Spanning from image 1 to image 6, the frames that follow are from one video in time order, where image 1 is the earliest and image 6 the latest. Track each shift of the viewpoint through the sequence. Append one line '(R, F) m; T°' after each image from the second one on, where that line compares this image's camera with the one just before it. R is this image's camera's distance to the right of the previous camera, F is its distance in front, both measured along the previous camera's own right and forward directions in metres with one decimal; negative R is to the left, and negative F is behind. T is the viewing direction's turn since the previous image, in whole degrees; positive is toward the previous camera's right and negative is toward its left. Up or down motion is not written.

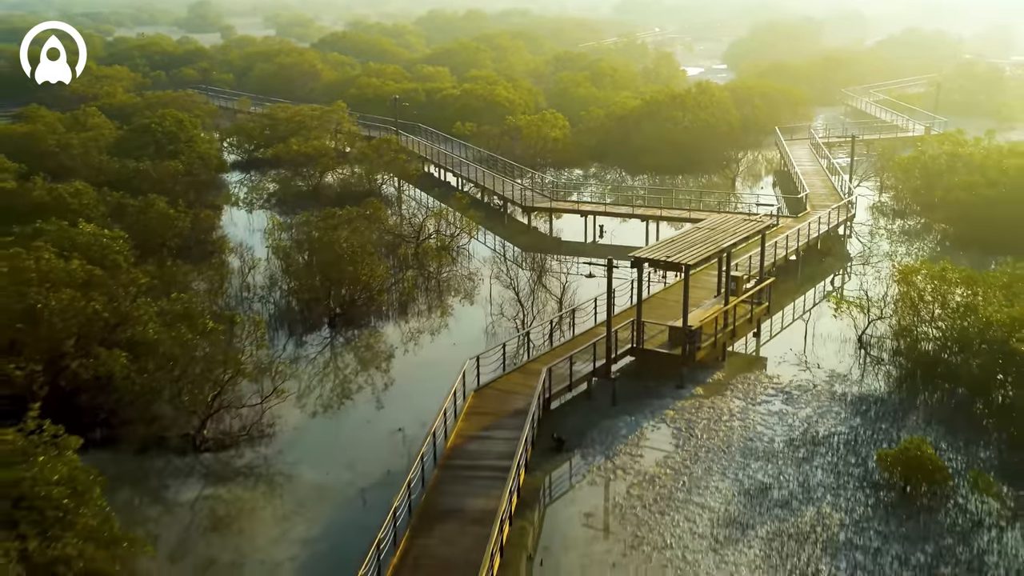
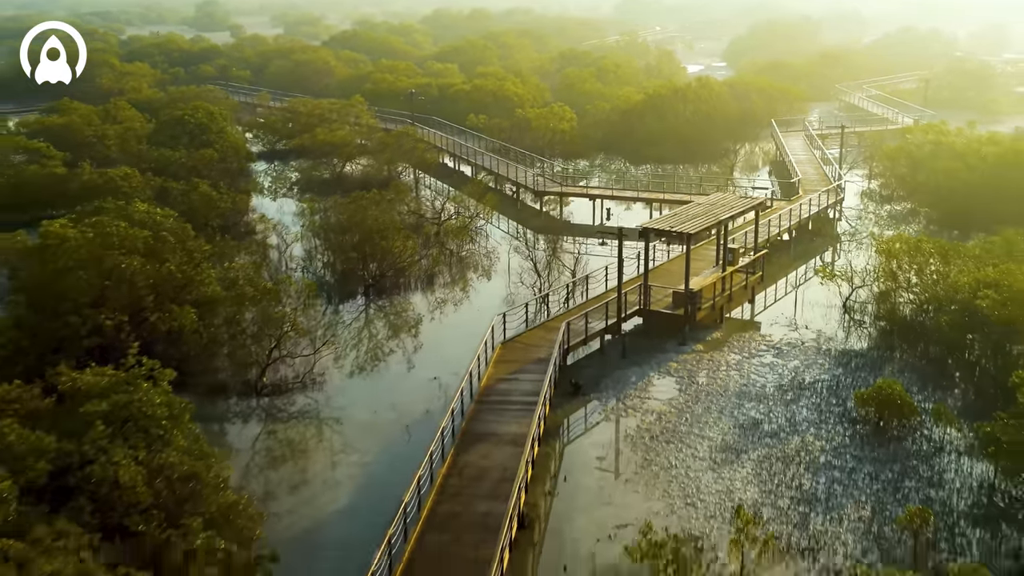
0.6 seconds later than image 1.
(-0.4, -1.6) m; 0°
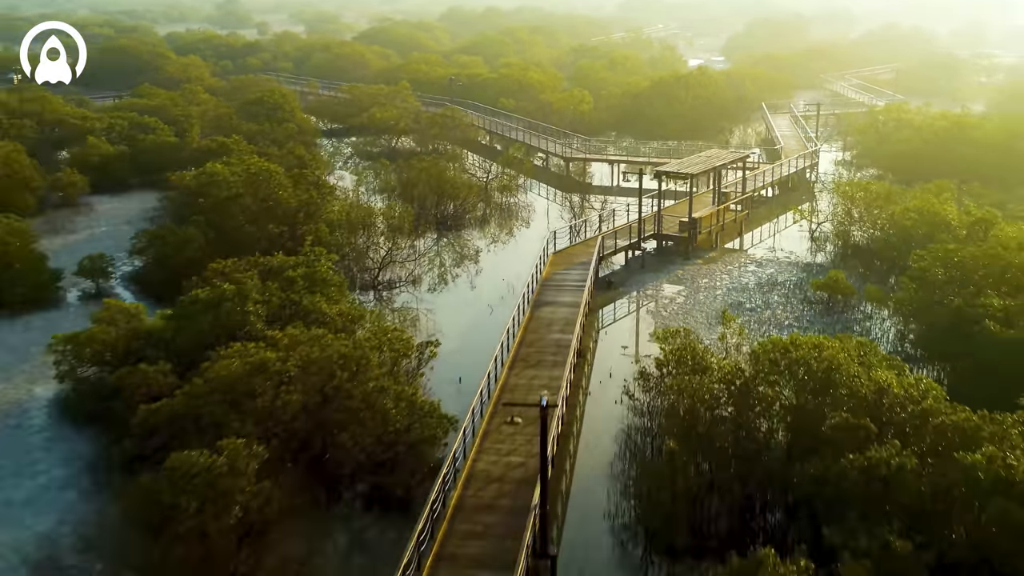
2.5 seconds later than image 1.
(-1.1, -4.9) m; 0°
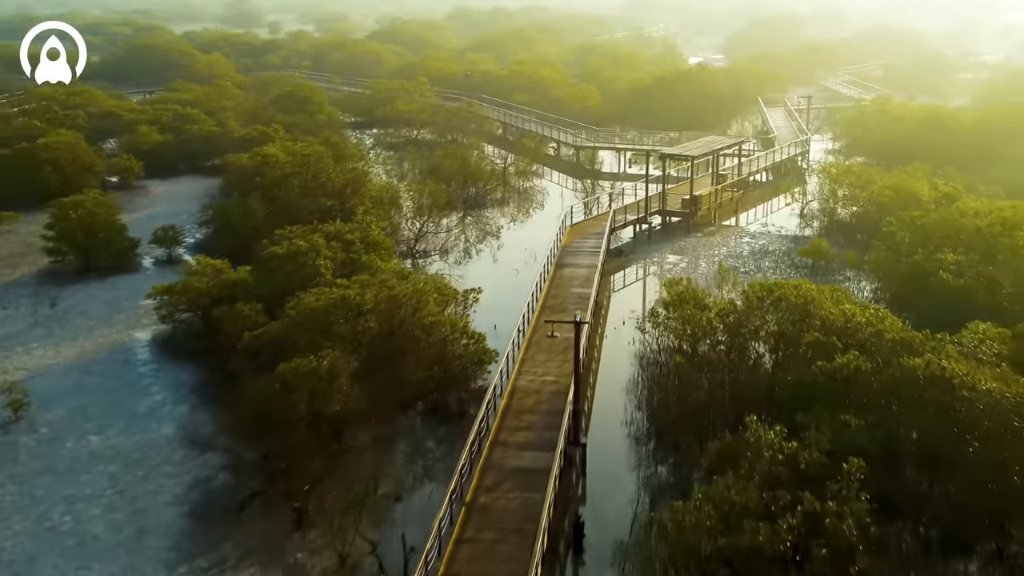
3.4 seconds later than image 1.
(-0.6, -2.4) m; 0°
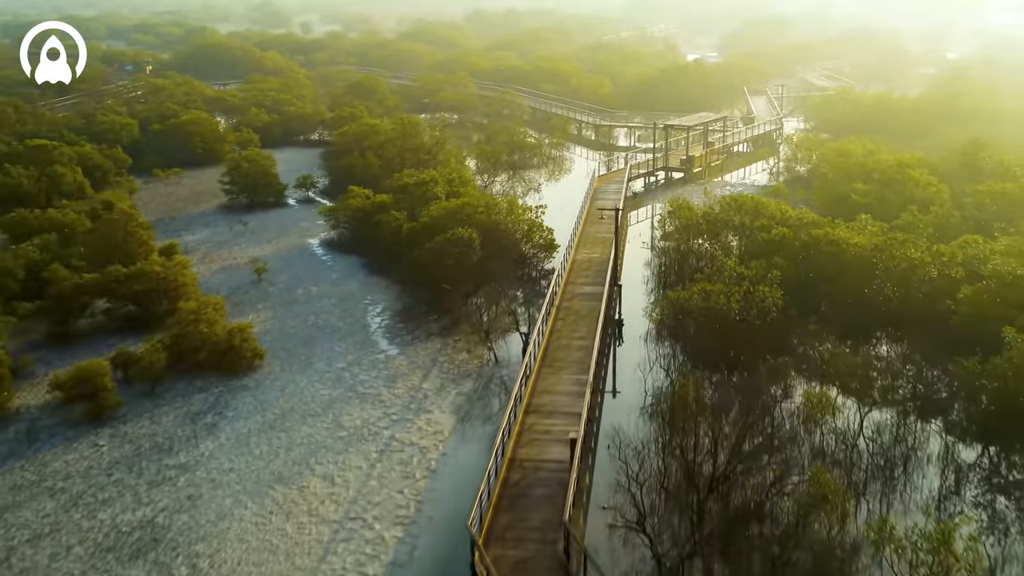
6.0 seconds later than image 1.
(-1.6, -7.6) m; 0°
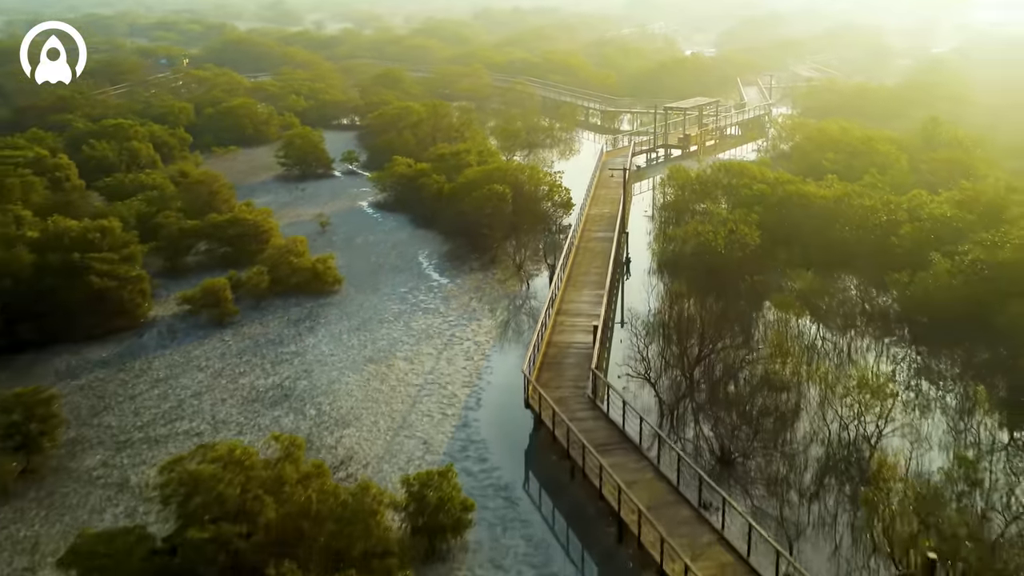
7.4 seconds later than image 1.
(-0.8, -4.0) m; 0°
